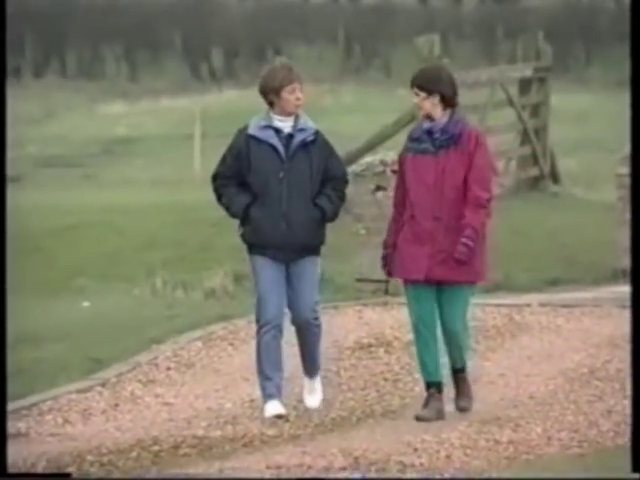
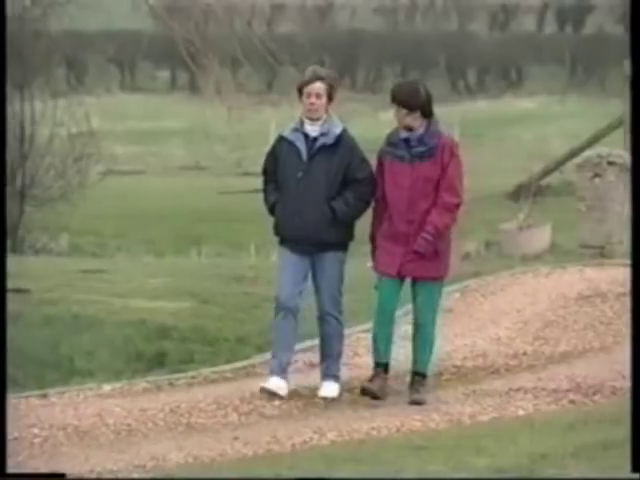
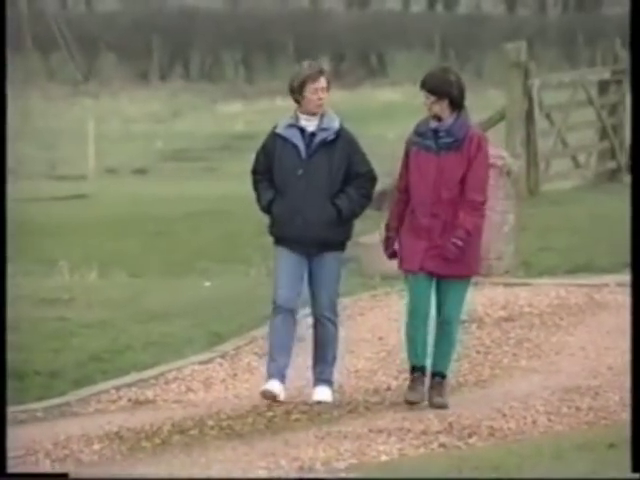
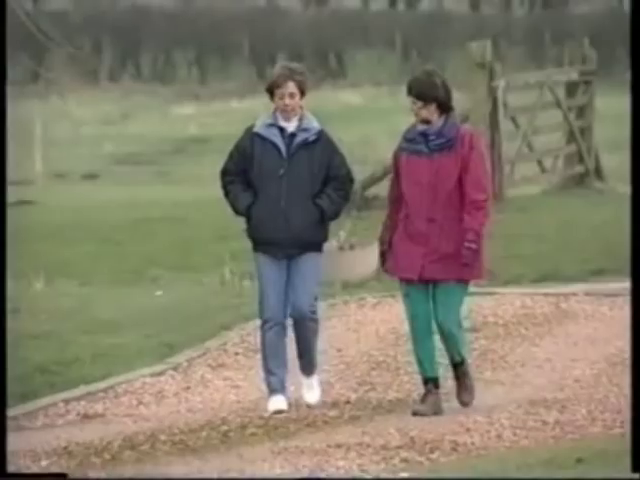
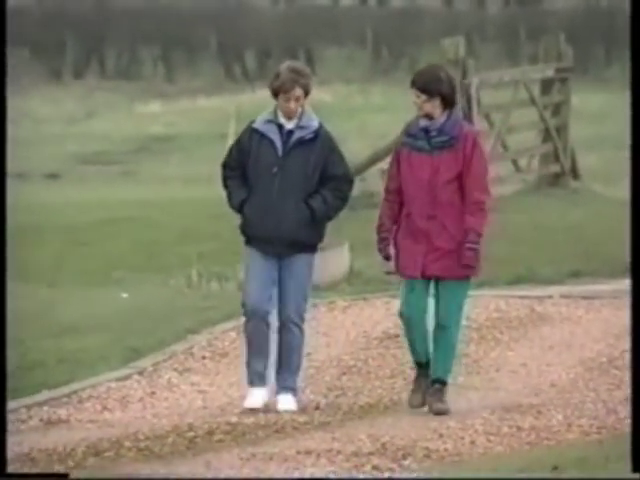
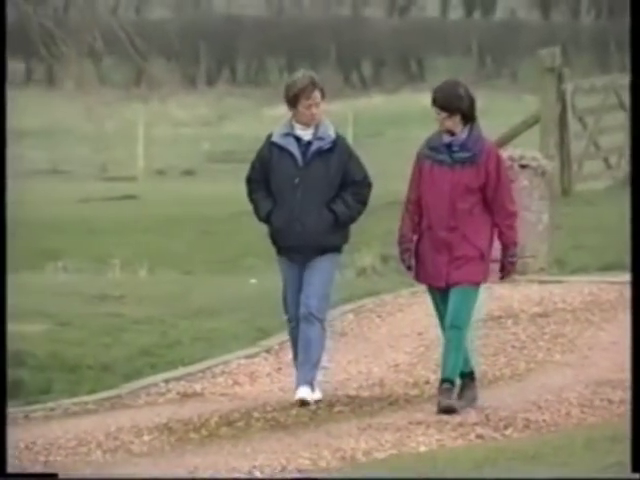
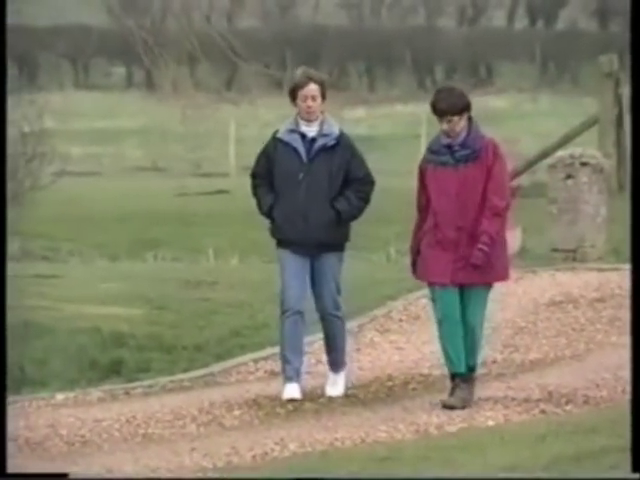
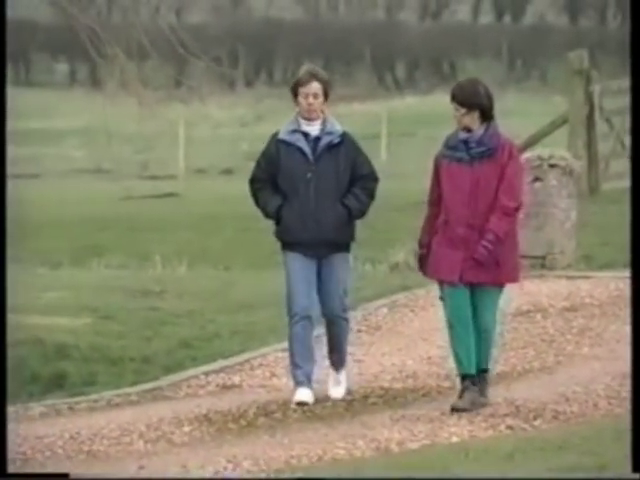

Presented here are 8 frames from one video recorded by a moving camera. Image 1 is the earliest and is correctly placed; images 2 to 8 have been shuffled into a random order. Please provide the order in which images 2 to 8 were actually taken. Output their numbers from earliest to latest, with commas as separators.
5, 4, 3, 6, 8, 7, 2
